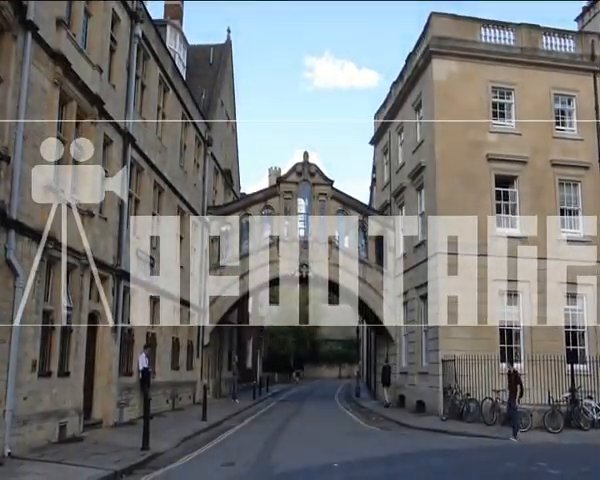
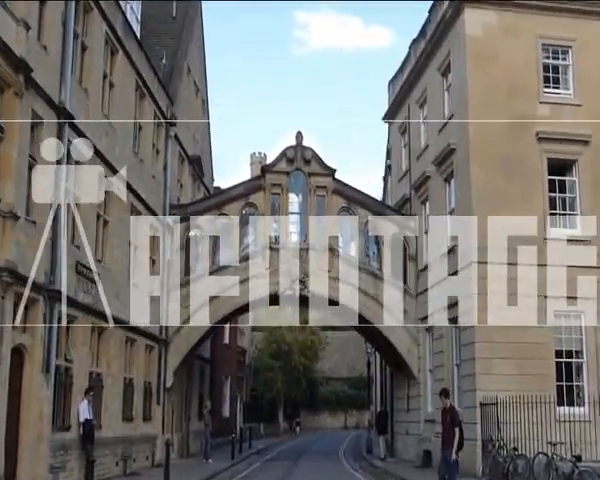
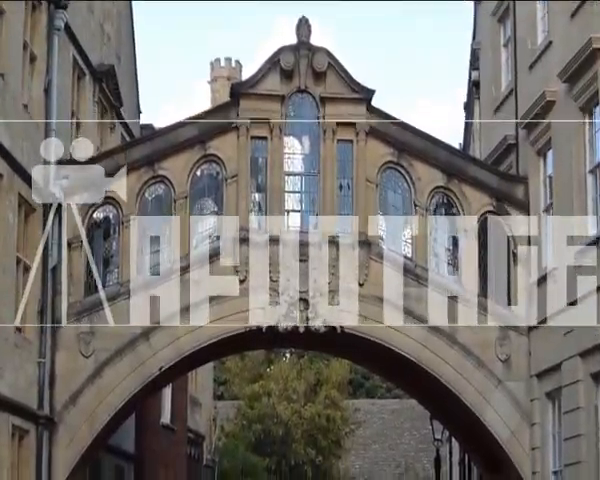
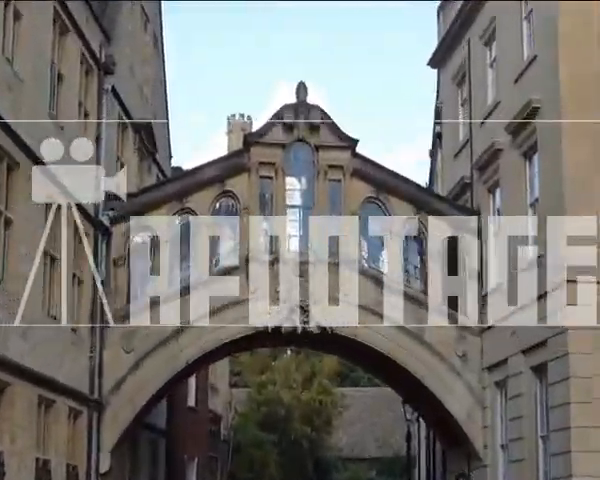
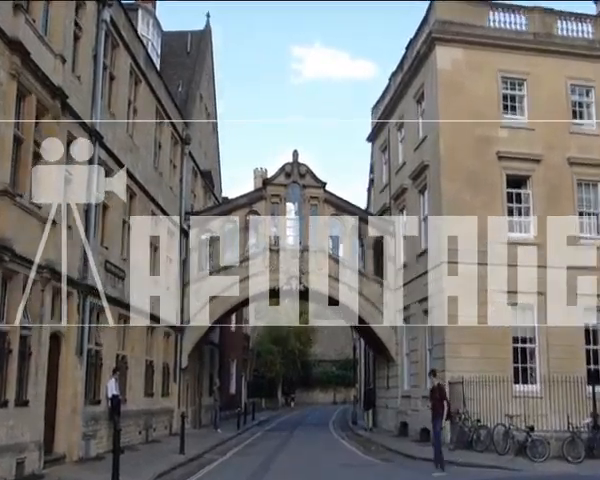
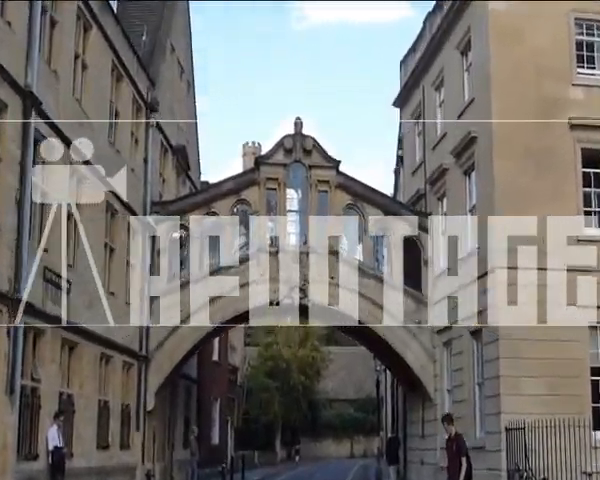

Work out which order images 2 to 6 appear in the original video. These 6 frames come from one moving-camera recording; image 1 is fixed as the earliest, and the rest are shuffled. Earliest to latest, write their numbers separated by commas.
5, 2, 6, 4, 3
